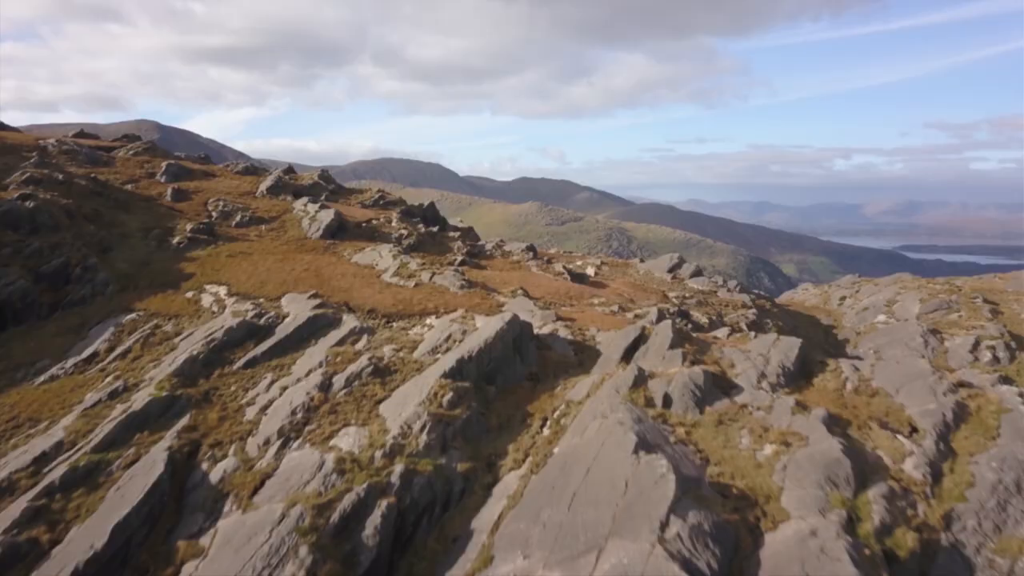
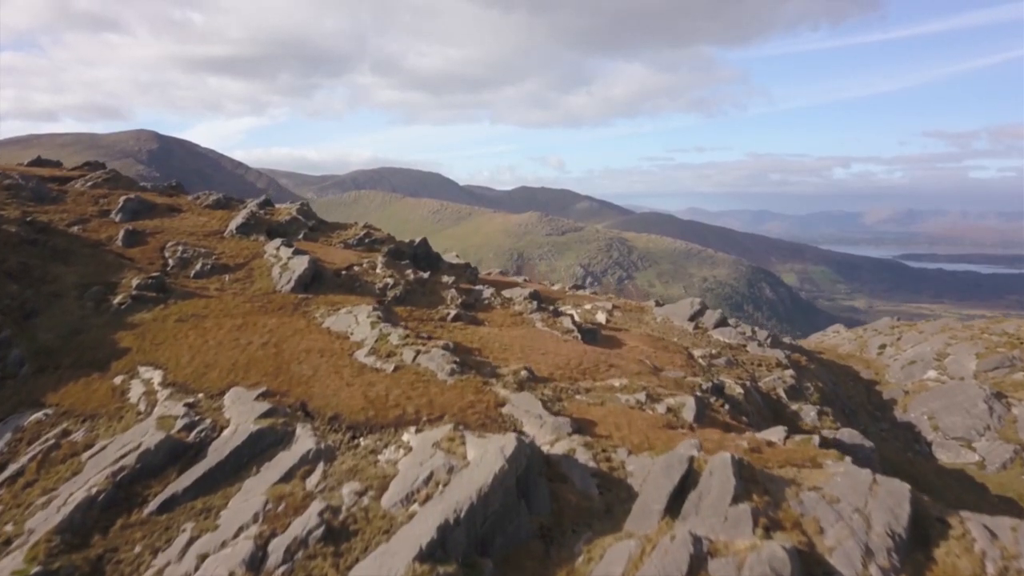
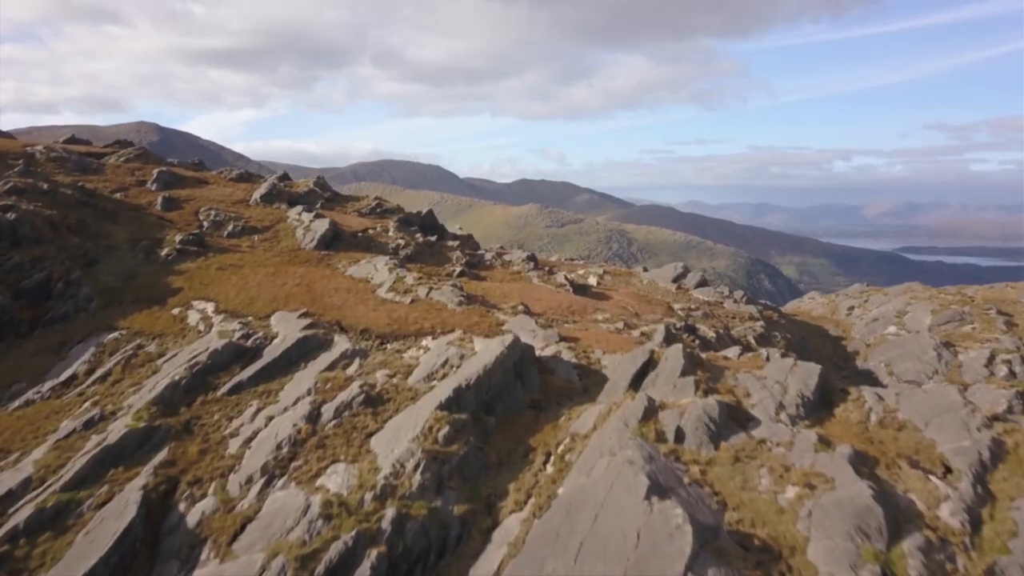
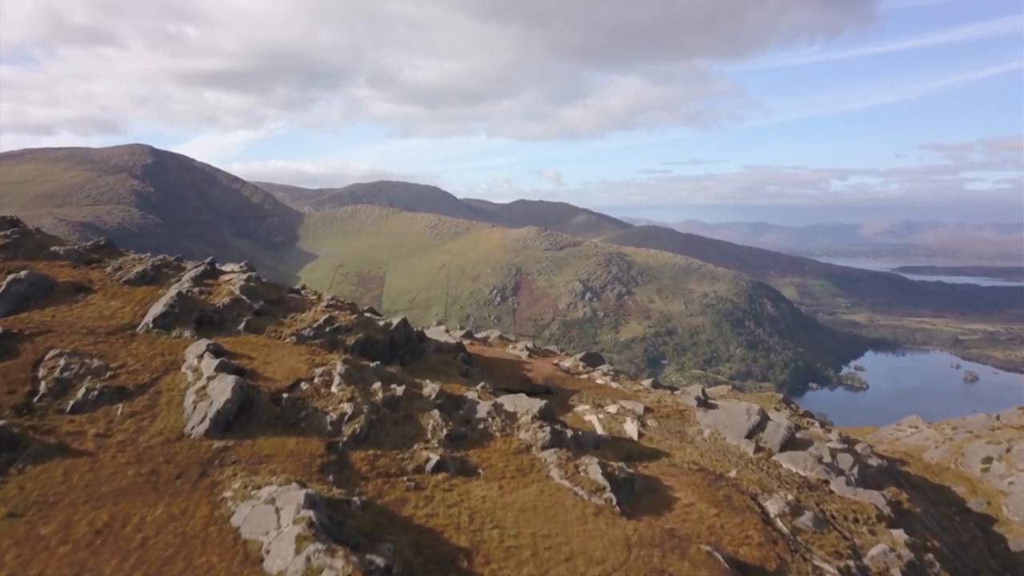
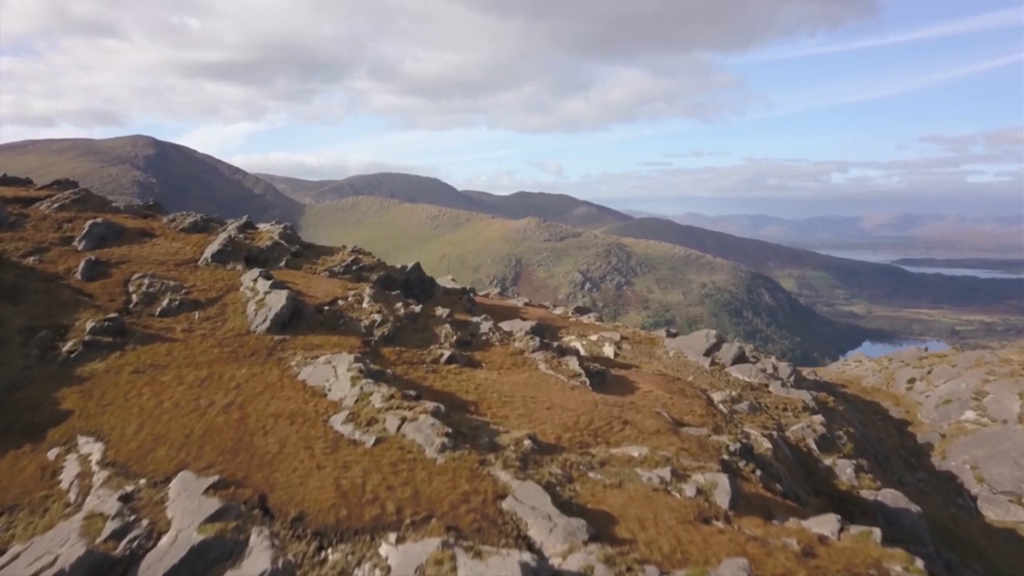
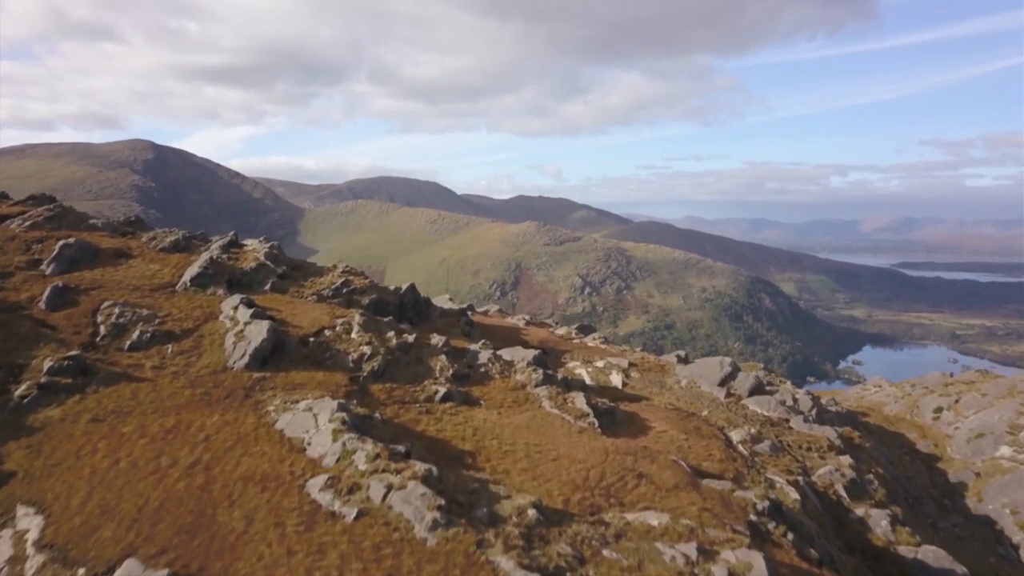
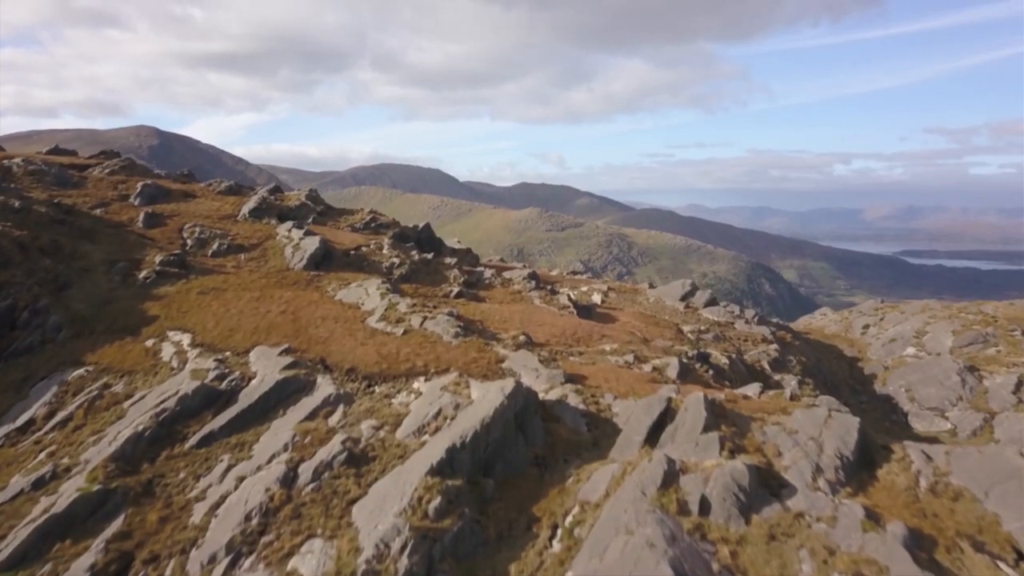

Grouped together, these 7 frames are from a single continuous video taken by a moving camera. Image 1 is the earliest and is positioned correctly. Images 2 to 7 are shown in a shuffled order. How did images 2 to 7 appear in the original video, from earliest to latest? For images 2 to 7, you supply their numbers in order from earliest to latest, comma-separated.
3, 7, 2, 5, 6, 4
